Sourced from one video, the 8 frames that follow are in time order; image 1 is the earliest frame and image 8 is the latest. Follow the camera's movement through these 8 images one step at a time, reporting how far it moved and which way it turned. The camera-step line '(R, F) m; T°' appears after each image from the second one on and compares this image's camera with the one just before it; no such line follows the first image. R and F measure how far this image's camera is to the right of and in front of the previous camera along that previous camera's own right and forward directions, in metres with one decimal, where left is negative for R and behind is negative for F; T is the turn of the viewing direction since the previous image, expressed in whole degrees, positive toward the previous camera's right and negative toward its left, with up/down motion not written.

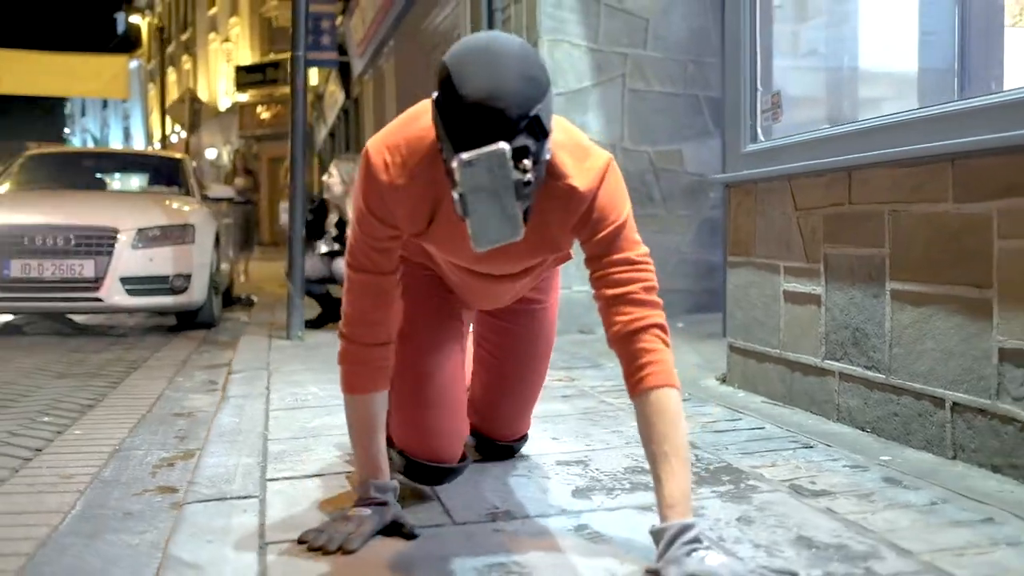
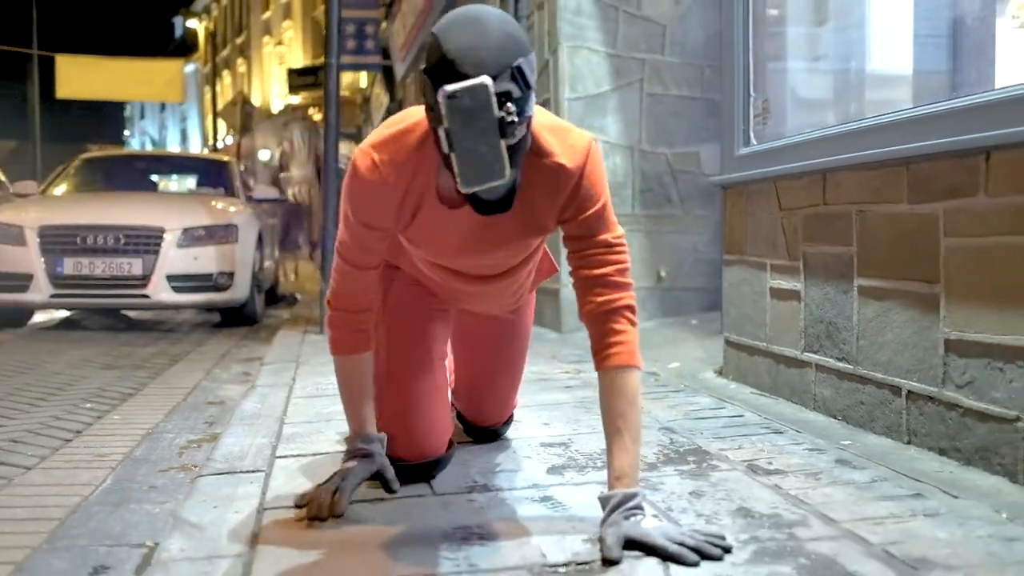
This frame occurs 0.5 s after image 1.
(+0.2, -0.2) m; -3°
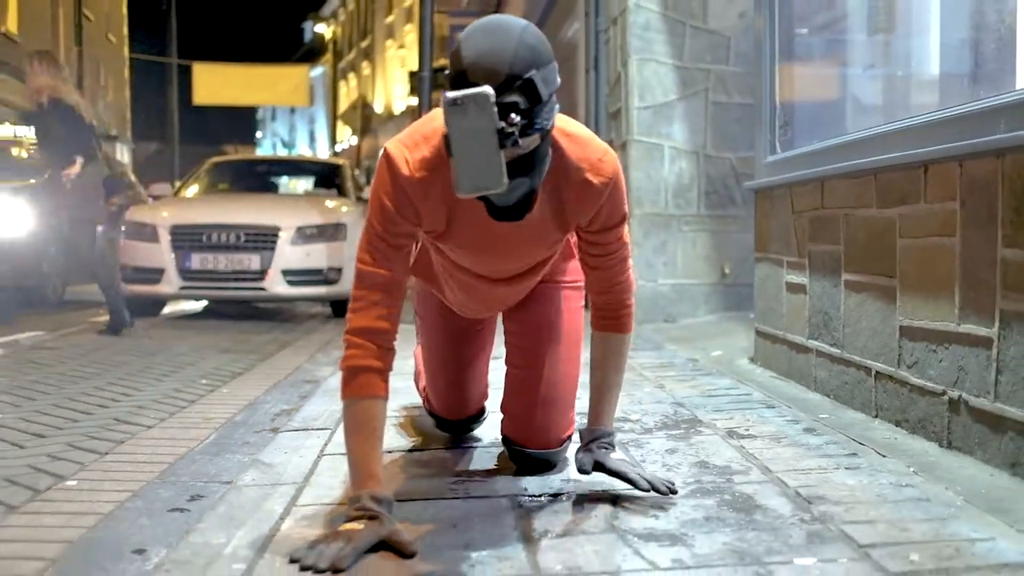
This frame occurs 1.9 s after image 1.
(+0.3, -0.5) m; -7°
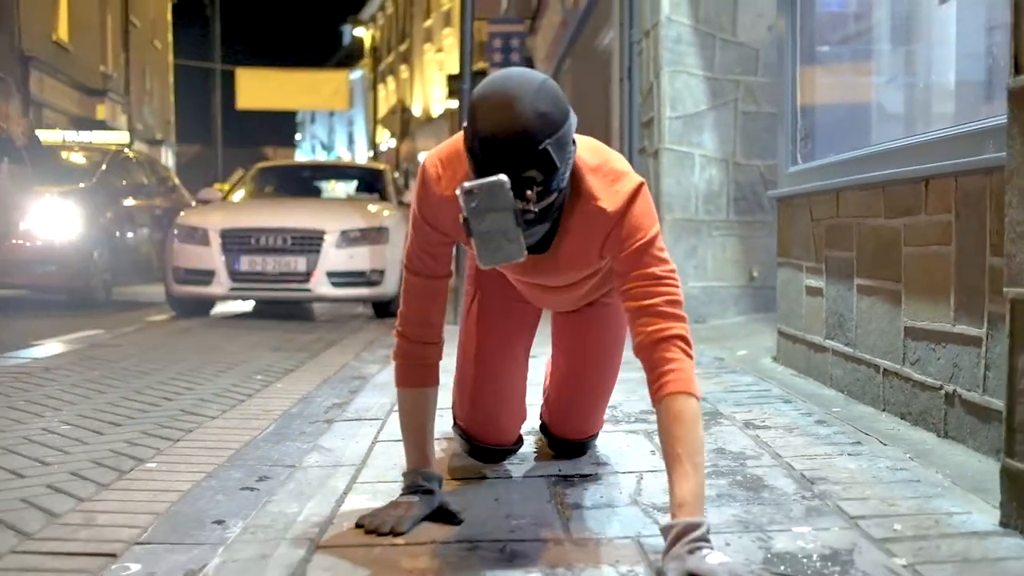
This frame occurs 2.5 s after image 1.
(0.0, -0.3) m; -2°
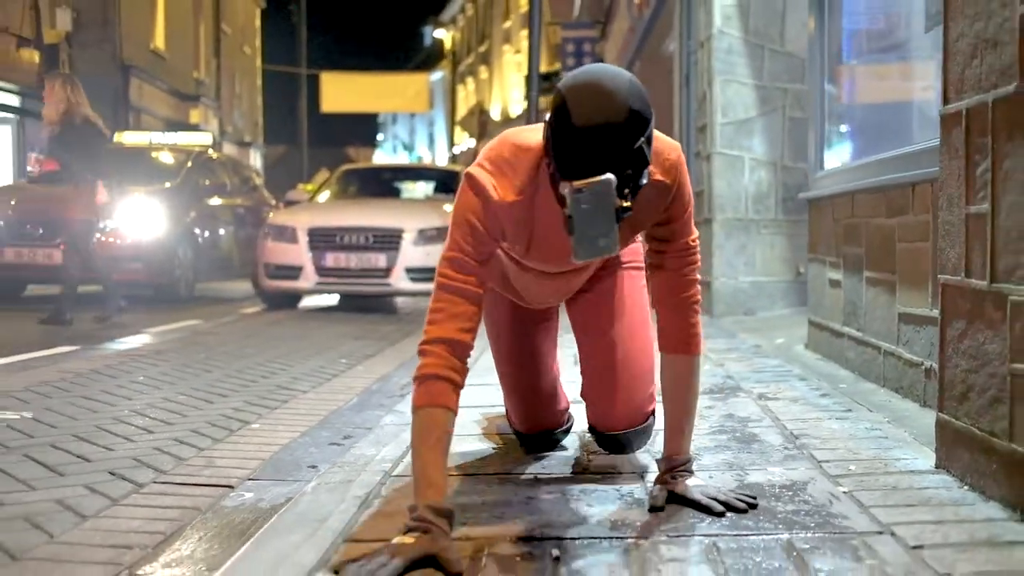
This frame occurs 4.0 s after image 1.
(+0.1, -0.6) m; -4°
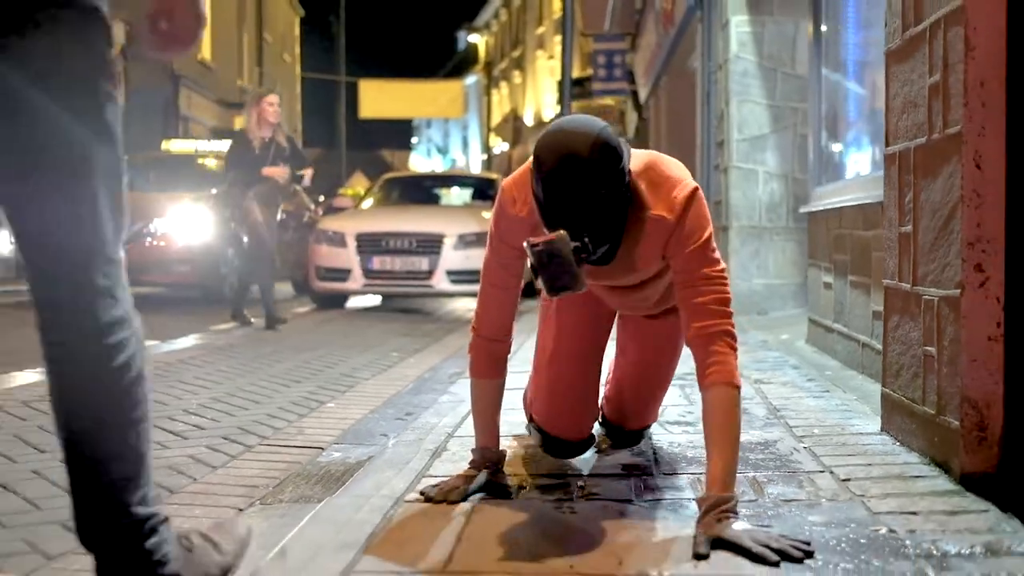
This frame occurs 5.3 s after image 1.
(0.0, -0.8) m; -2°
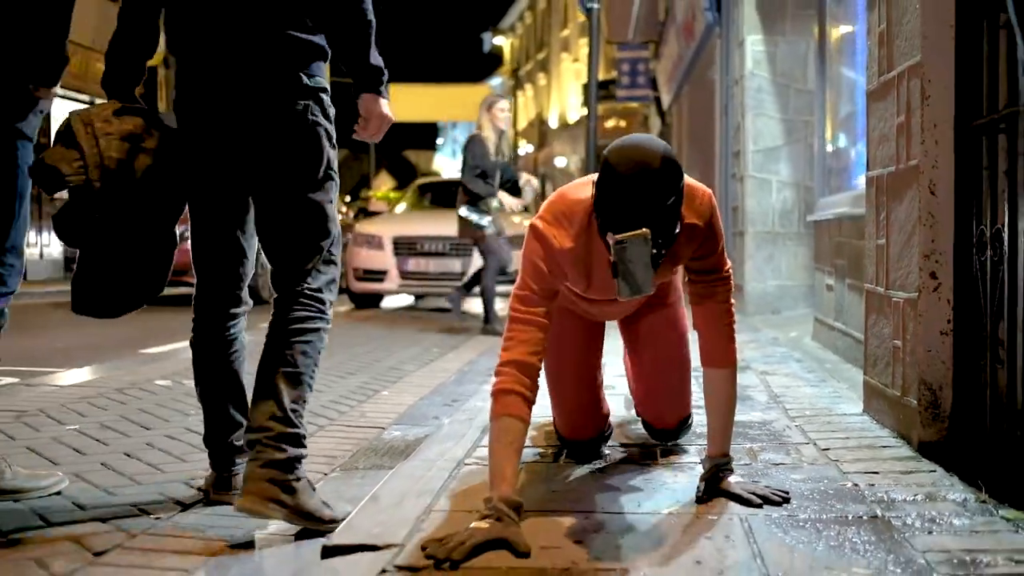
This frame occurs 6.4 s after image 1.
(-0.1, -0.6) m; -1°
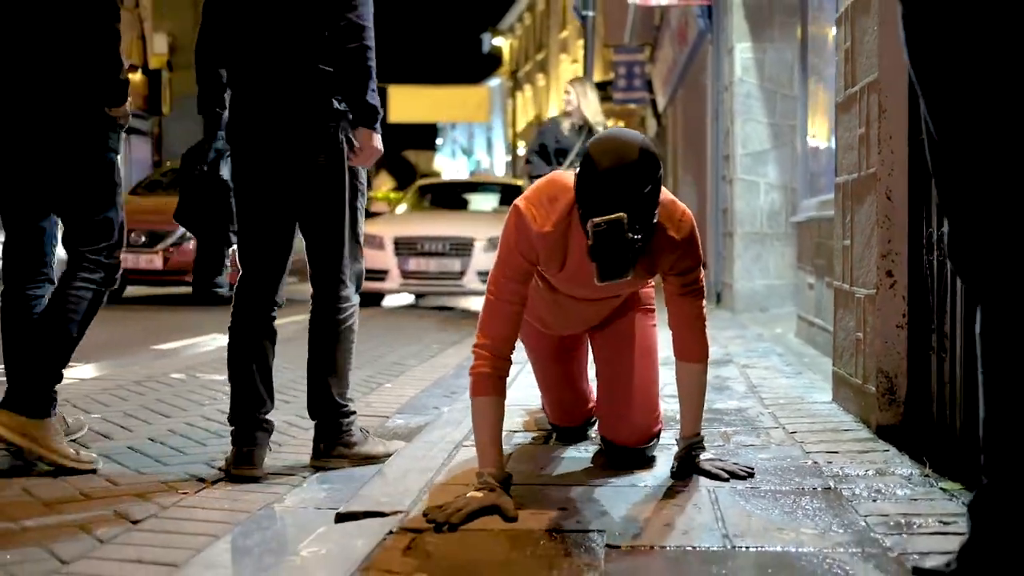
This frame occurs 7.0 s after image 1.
(0.0, -0.3) m; 0°
